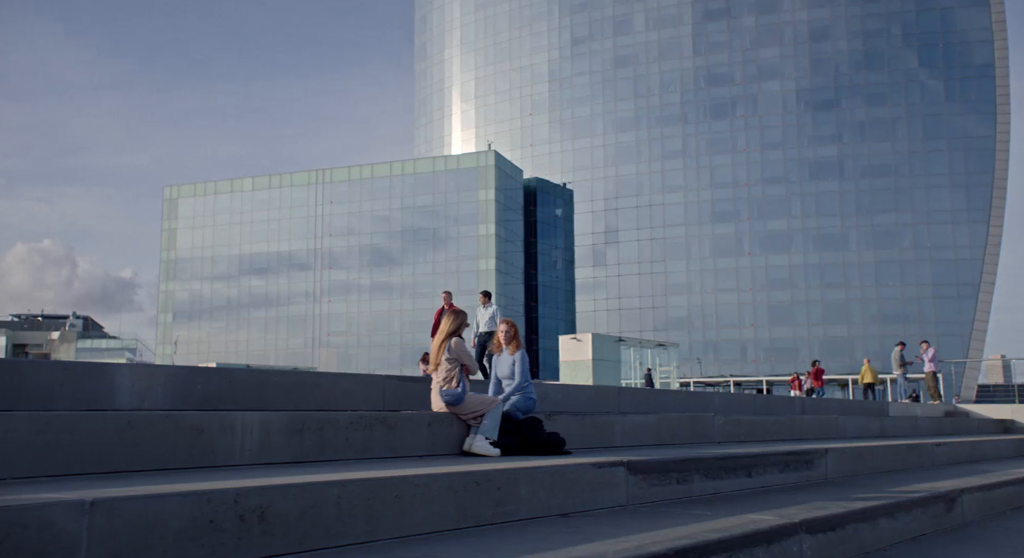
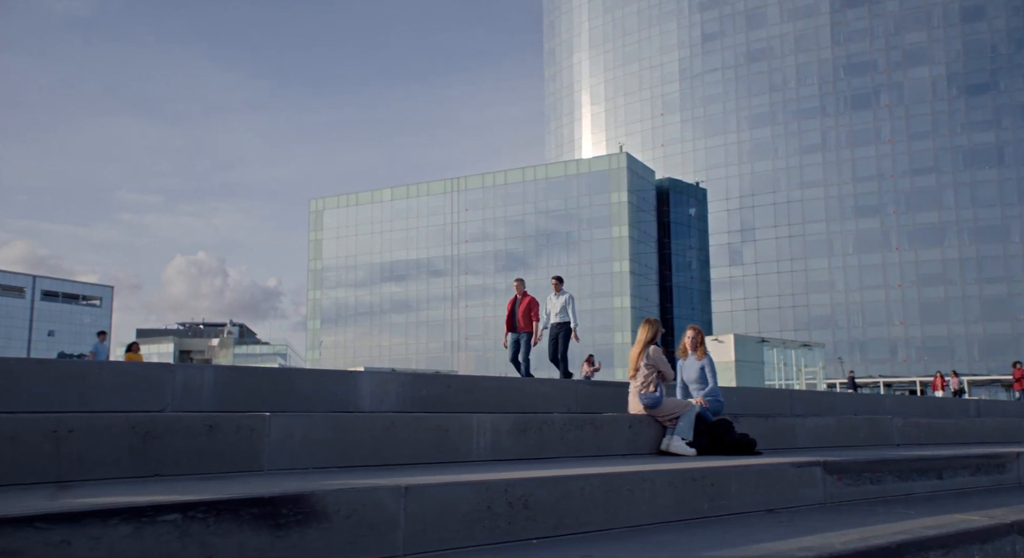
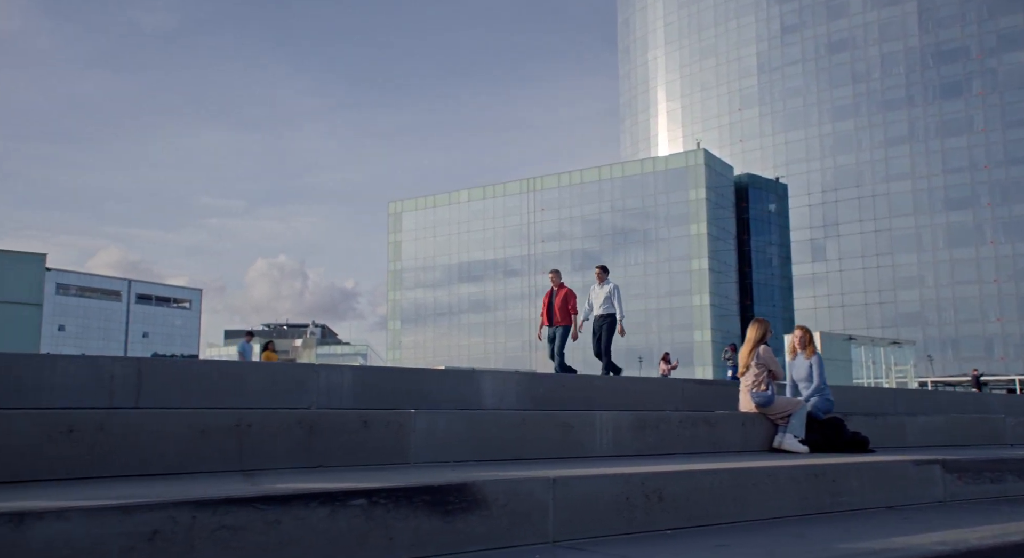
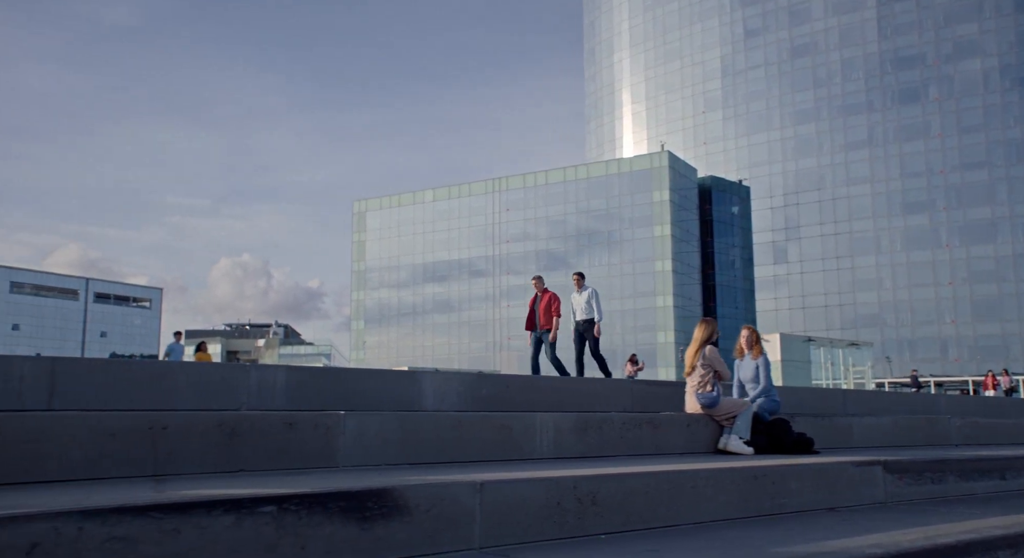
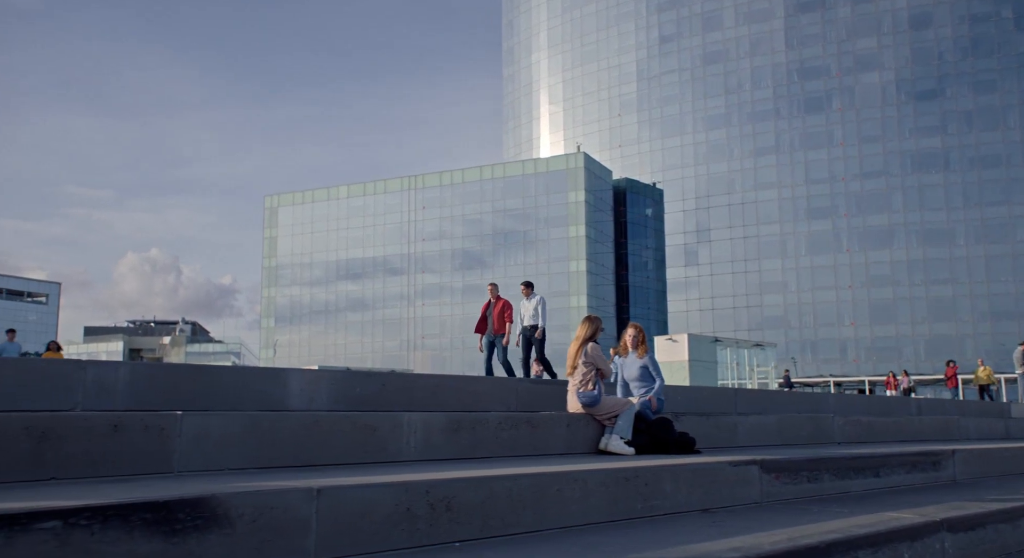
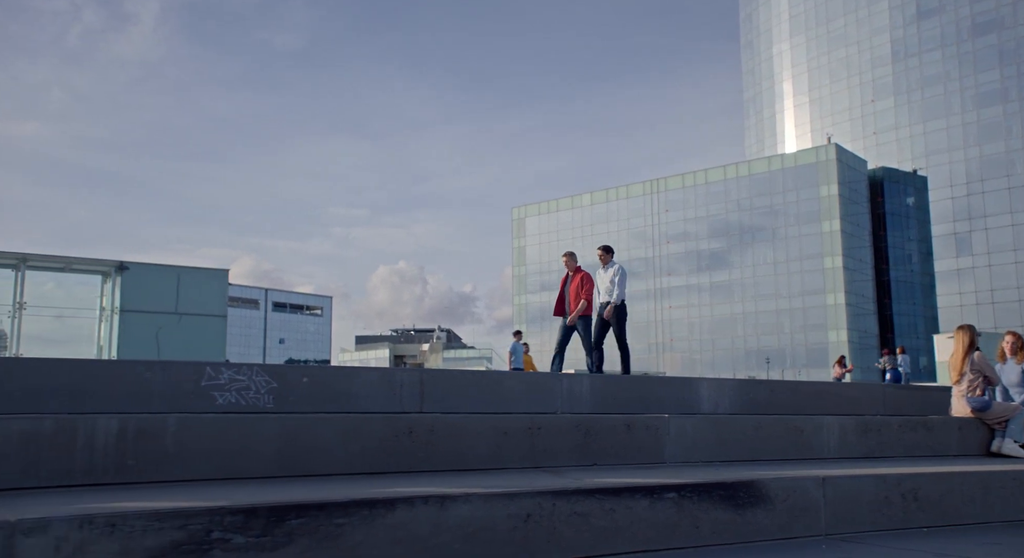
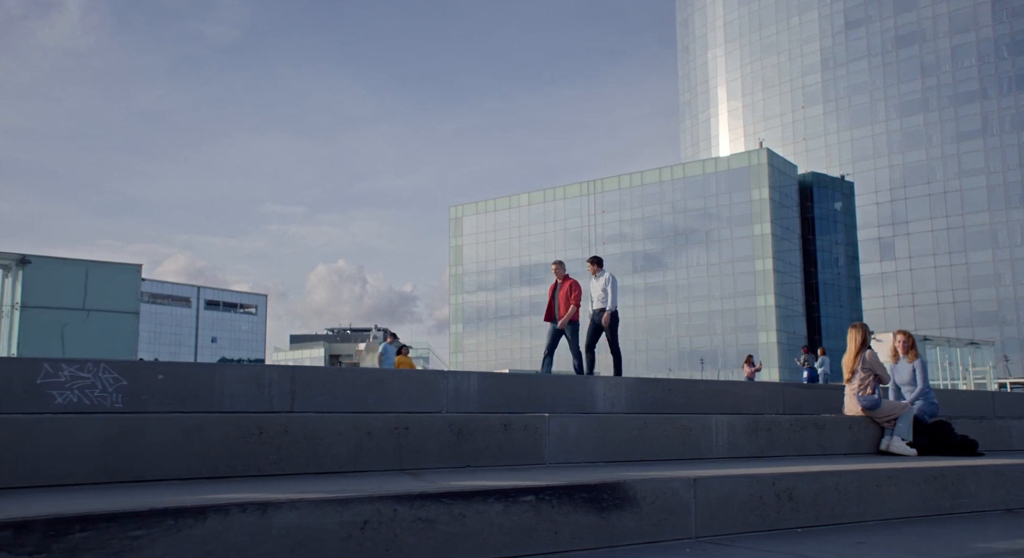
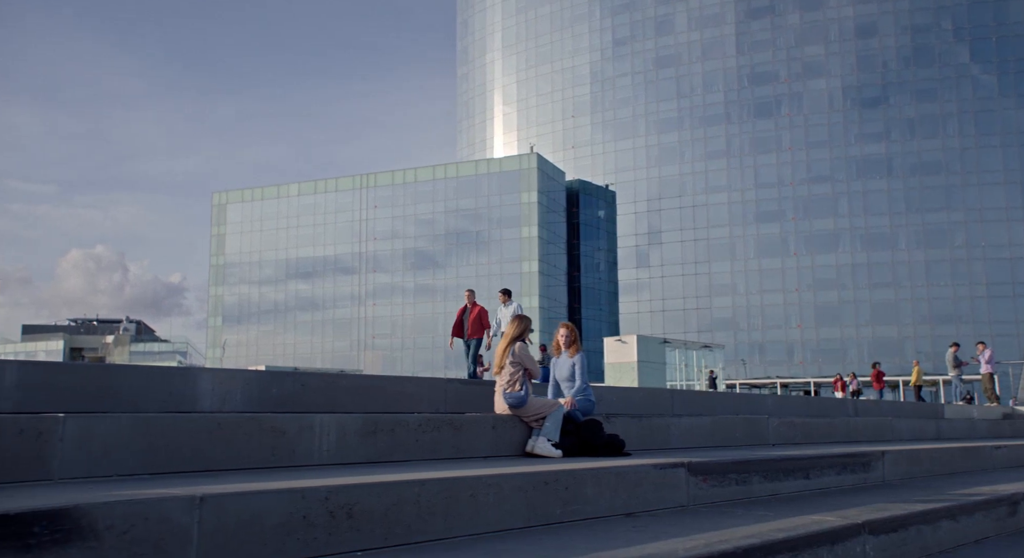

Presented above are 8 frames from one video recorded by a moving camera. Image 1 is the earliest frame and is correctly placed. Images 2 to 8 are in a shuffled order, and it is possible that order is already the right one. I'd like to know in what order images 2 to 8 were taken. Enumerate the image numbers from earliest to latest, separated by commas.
8, 5, 2, 4, 3, 7, 6
